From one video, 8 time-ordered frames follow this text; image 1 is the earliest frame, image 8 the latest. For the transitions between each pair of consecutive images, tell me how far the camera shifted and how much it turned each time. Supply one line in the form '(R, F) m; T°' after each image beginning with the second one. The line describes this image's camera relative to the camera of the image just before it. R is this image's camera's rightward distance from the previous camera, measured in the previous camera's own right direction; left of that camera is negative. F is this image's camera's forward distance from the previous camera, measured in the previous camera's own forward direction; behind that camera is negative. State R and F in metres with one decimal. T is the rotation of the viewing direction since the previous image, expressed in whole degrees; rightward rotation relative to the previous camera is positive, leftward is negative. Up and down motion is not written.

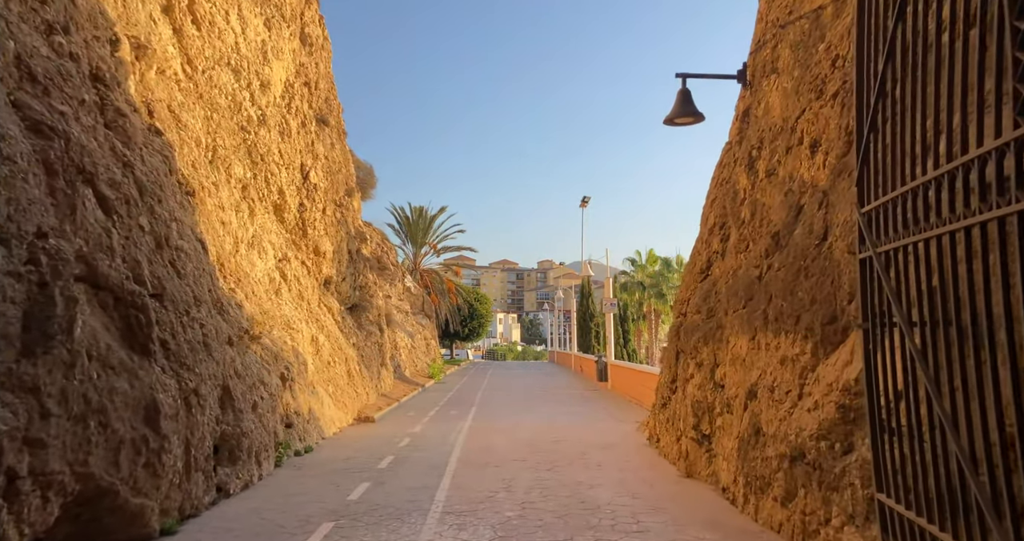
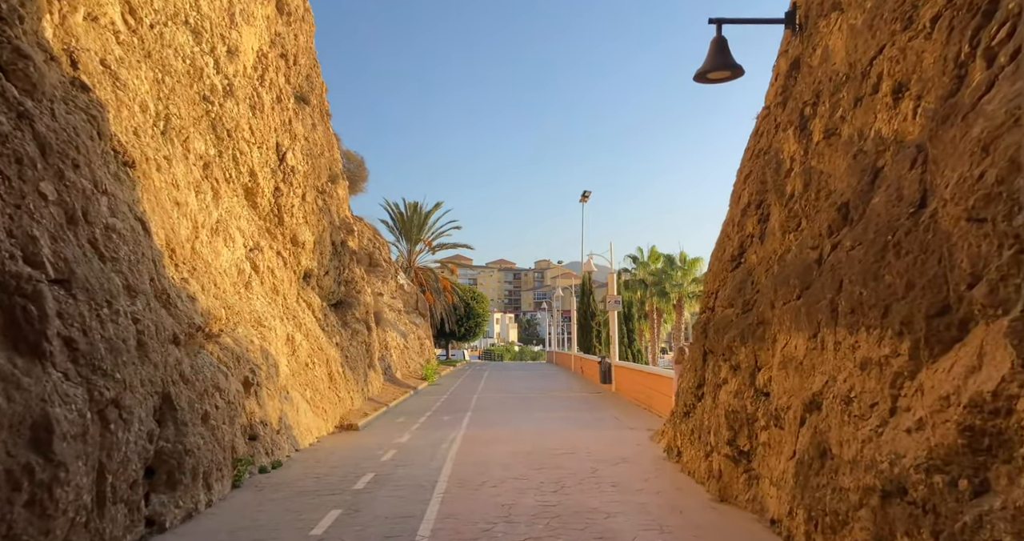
(0.0, +1.4) m; 0°
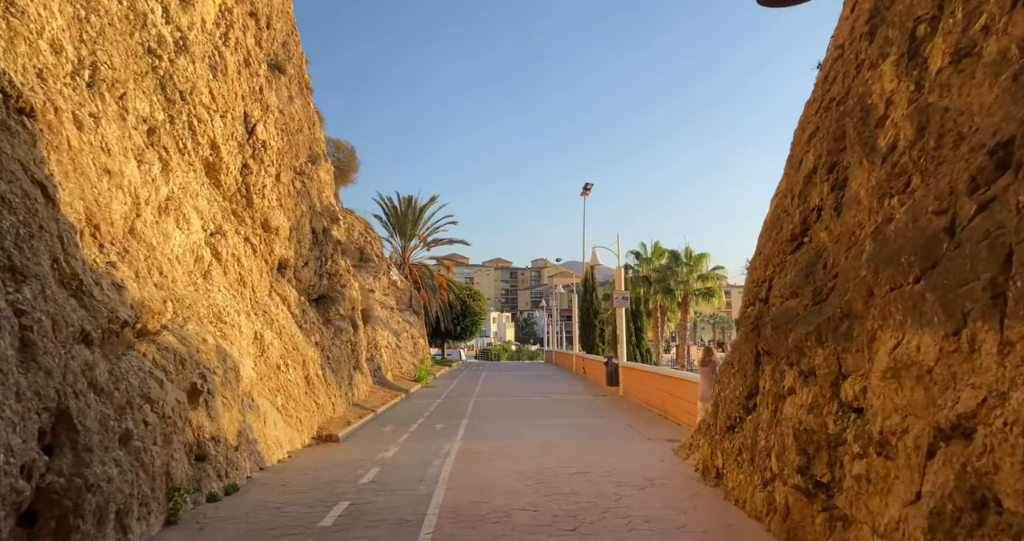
(-0.1, +1.7) m; 0°
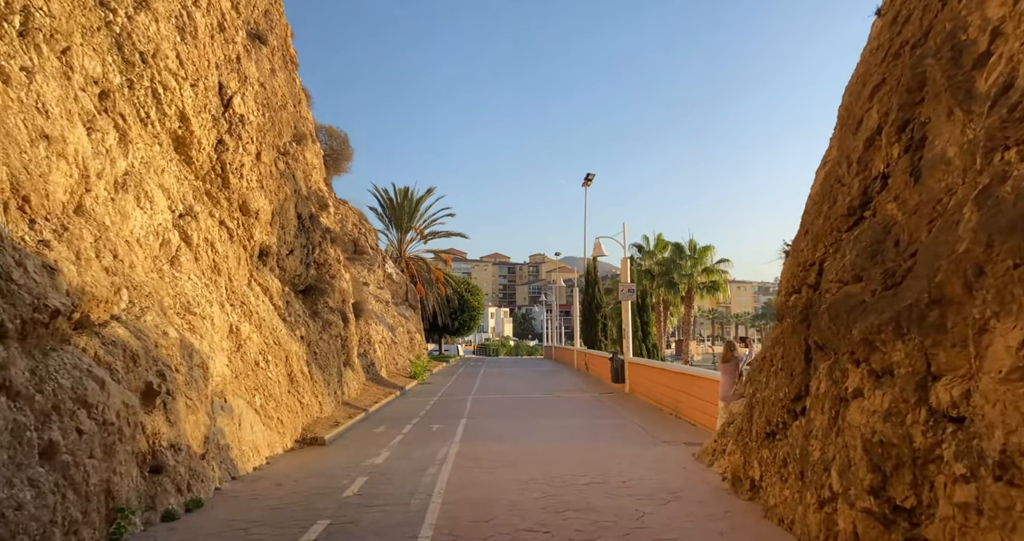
(-0.1, +1.1) m; 0°
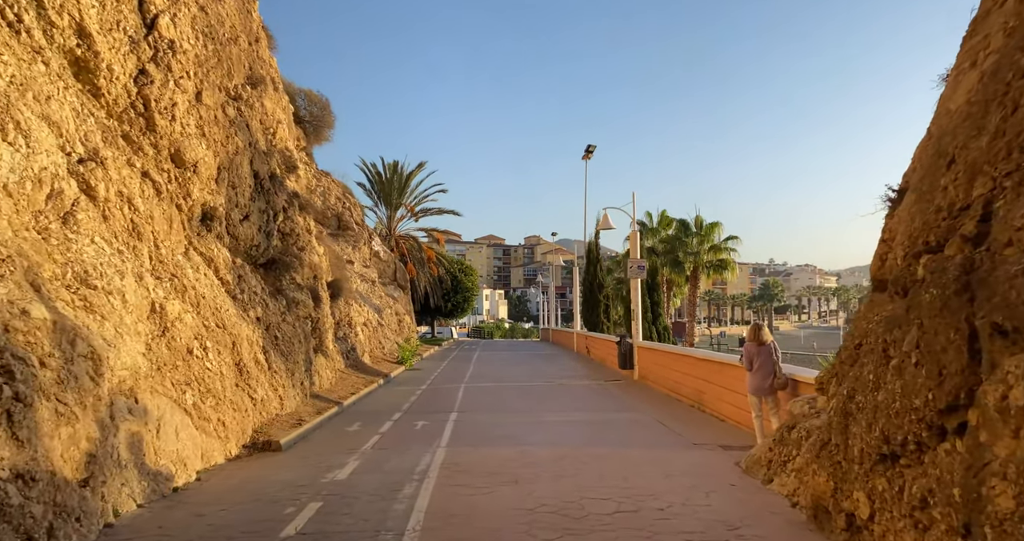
(-0.1, +2.1) m; 0°
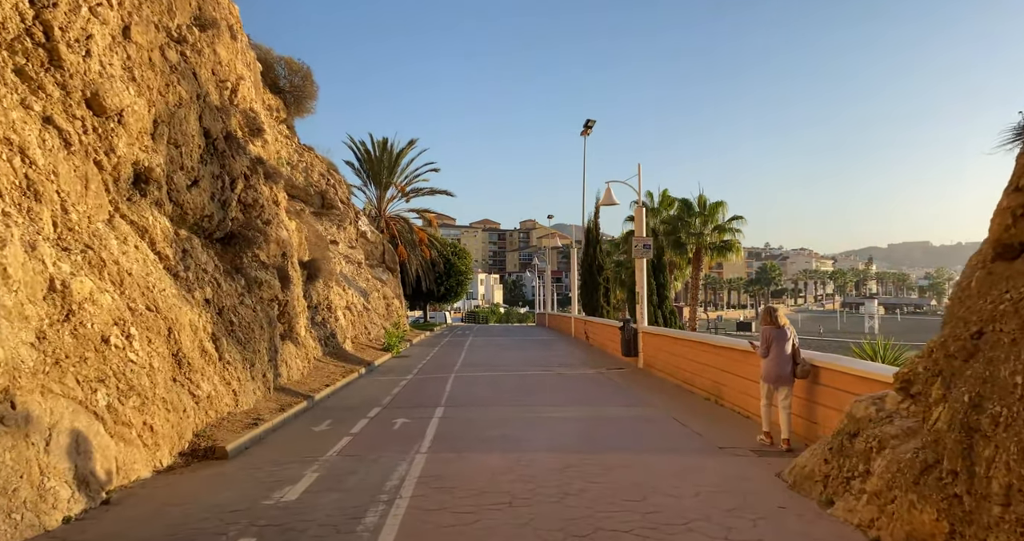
(0.0, +1.6) m; 0°
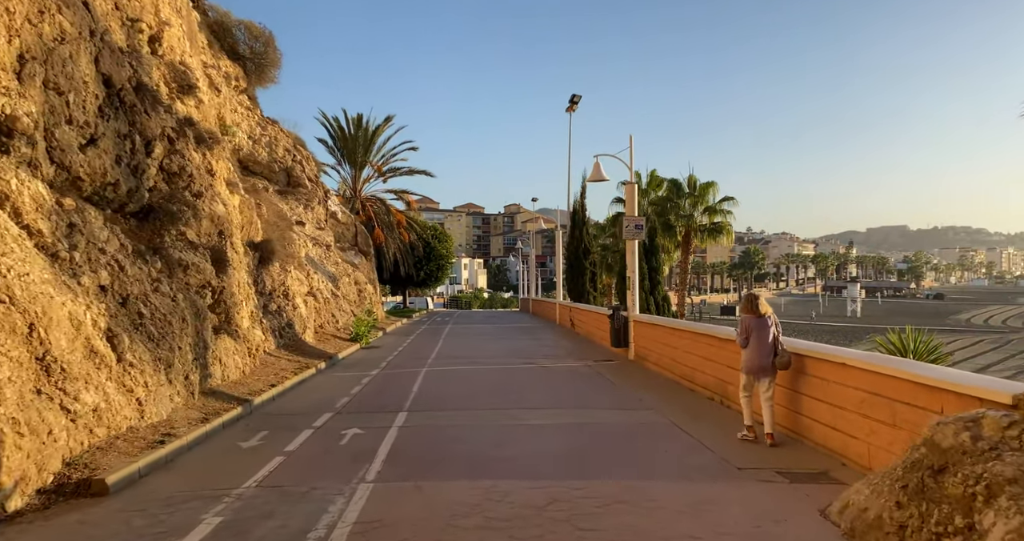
(+0.1, +1.8) m; +1°
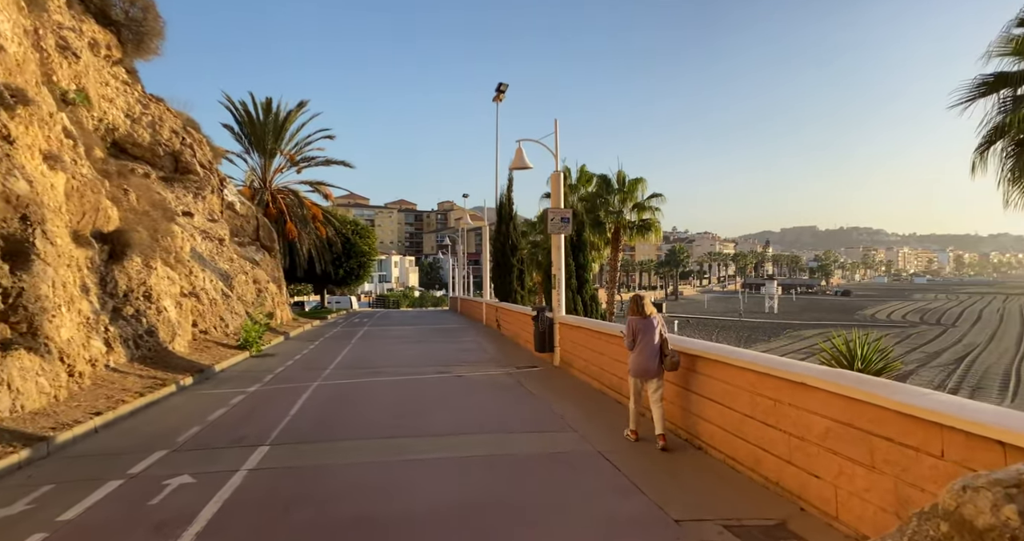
(+0.5, +1.8) m; +6°
